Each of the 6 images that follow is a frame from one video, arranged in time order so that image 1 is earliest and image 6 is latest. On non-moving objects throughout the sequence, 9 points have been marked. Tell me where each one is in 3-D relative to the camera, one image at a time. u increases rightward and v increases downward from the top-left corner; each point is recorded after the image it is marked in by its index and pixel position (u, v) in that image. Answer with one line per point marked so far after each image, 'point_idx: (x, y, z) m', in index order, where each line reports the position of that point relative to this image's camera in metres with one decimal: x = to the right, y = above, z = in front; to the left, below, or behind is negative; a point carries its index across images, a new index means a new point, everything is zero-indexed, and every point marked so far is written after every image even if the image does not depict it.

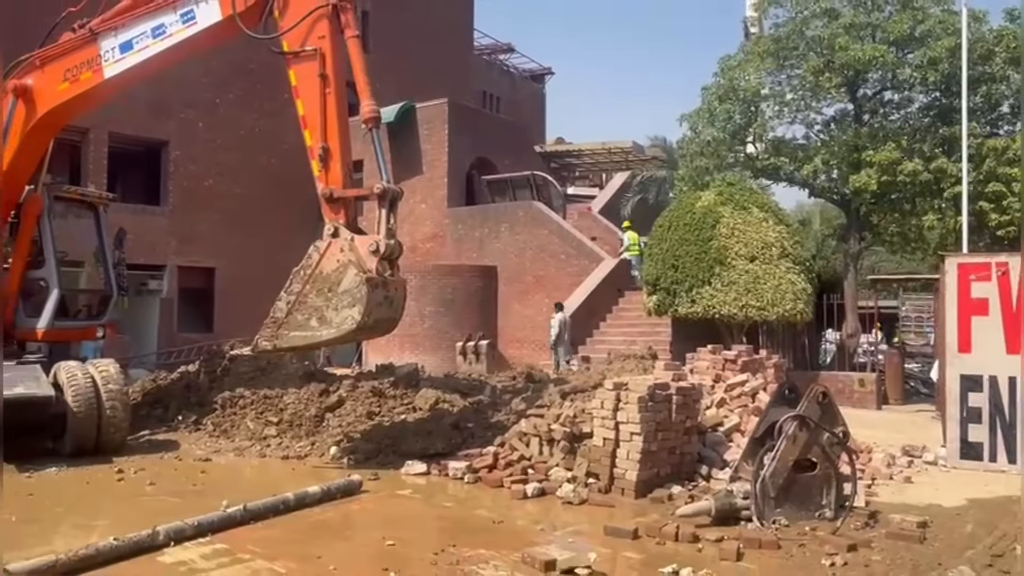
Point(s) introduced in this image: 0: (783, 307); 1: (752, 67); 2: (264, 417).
0: (+5.9, -0.4, +12.0) m
1: (+6.1, +5.3, +13.9) m
2: (-5.4, -2.9, +12.3) m
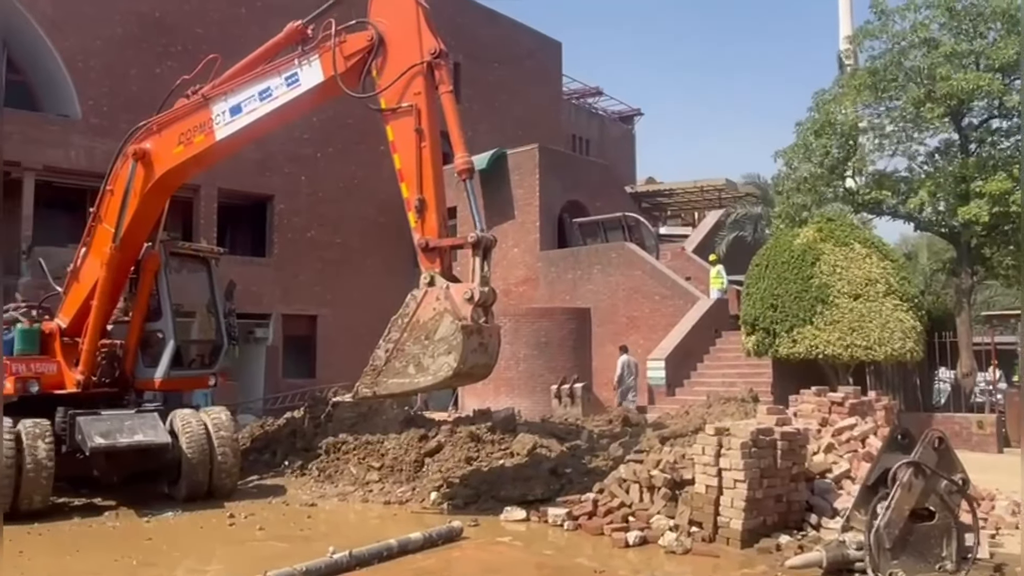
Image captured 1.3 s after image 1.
0: (+7.9, -1.2, +11.4) m
1: (+8.1, +4.4, +13.6) m
2: (-3.3, -3.9, +12.5) m
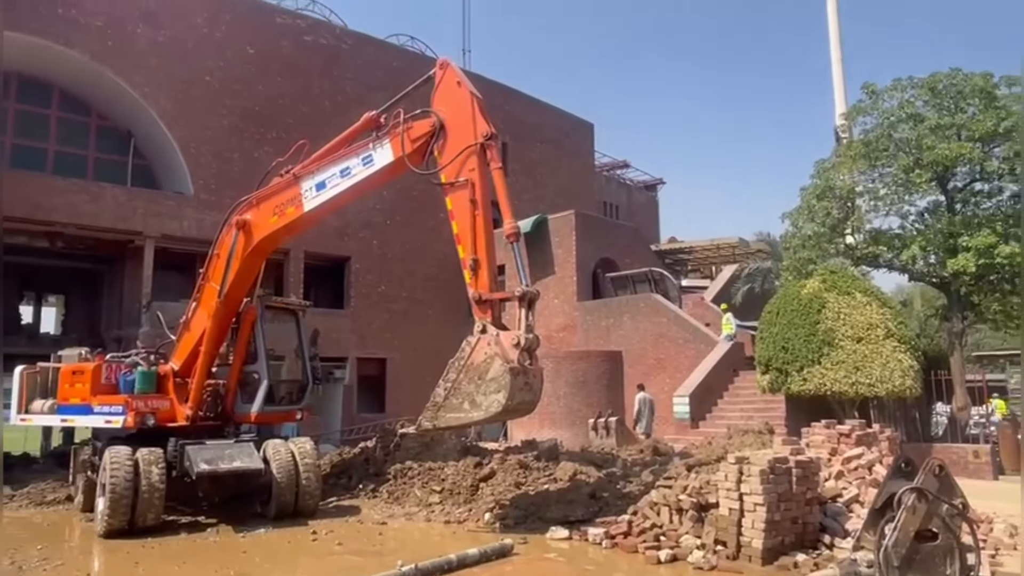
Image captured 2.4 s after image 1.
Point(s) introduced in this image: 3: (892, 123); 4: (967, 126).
0: (+9.0, -2.3, +12.9) m
1: (+9.2, +3.3, +15.3) m
2: (-2.2, -5.1, +14.3) m
3: (+10.0, +4.4, +14.7) m
4: (+11.4, +4.0, +13.7) m
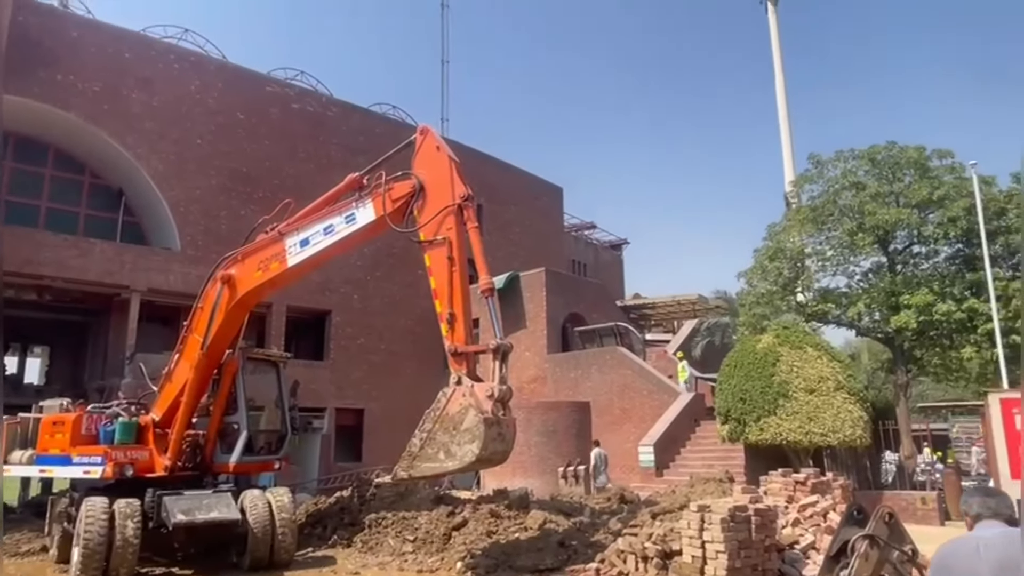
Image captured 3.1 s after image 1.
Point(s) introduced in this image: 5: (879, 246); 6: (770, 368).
0: (+8.3, -3.6, +13.7) m
1: (+8.4, +1.8, +16.4) m
2: (-2.9, -6.5, +14.6) m
3: (+9.3, +2.8, +15.9) m
4: (+10.7, +2.6, +15.0) m
5: (+10.2, +1.2, +15.3) m
6: (+6.7, -2.1, +14.3) m
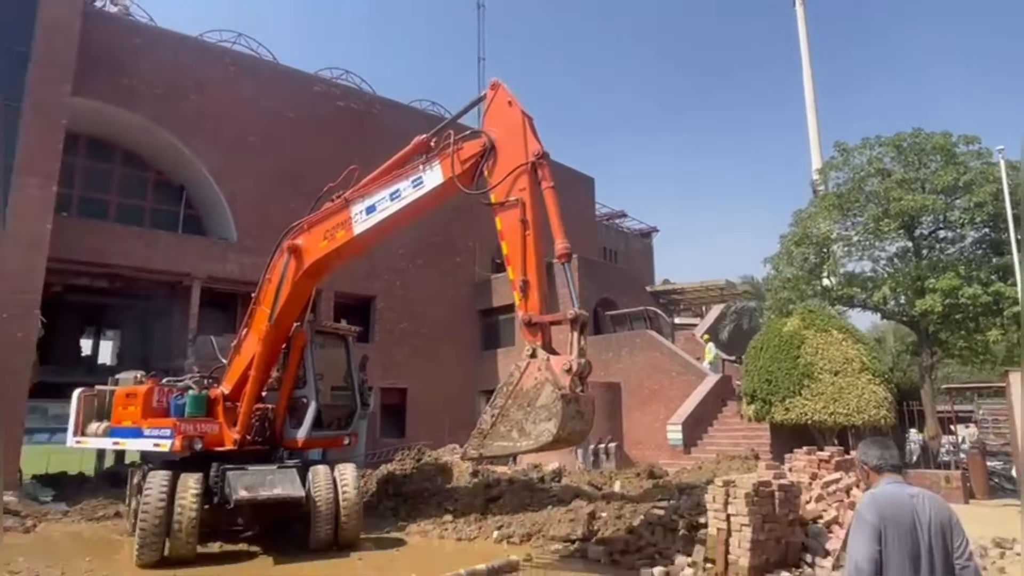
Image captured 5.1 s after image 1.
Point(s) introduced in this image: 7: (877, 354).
0: (+9.2, -3.2, +14.2) m
1: (+9.4, +2.2, +16.8) m
2: (-2.0, -6.1, +15.6) m
3: (+10.3, +3.3, +16.2) m
4: (+11.6, +3.0, +15.2) m
5: (+11.2, +1.7, +15.6) m
6: (+7.6, -1.7, +14.8) m
7: (+9.9, -1.8, +14.9) m
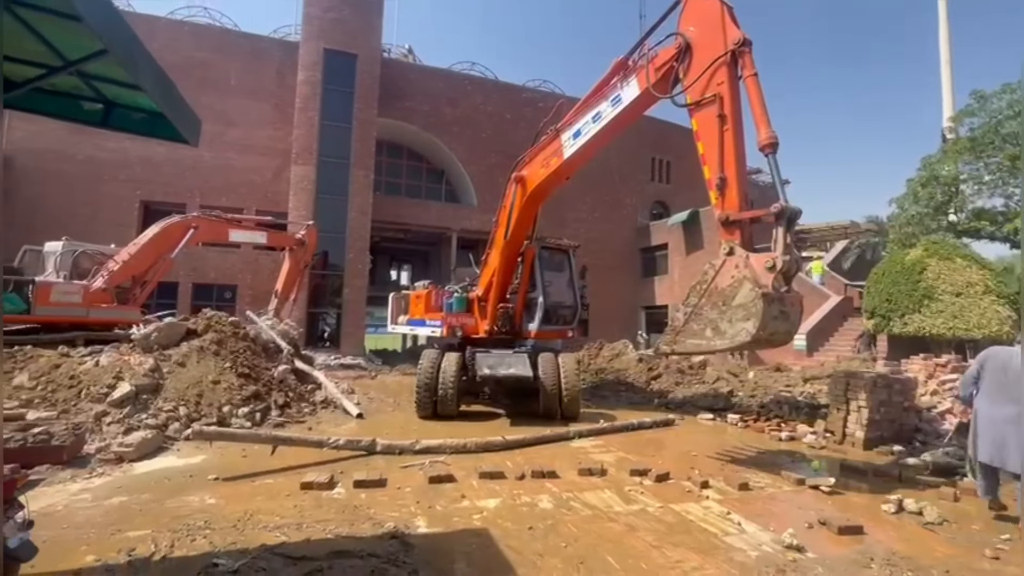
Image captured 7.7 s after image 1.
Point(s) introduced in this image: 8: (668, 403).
0: (+14.4, -1.2, +16.9) m
1: (+15.3, +4.4, +18.9) m
2: (+4.2, -3.9, +21.8) m
3: (+15.9, +5.5, +18.1) m
4: (+16.9, +5.1, +16.7) m
5: (+16.6, +3.8, +17.3) m
6: (+13.0, +0.4, +17.8) m
7: (+15.2, +0.3, +17.2) m
8: (+5.5, -4.1, +19.4) m
